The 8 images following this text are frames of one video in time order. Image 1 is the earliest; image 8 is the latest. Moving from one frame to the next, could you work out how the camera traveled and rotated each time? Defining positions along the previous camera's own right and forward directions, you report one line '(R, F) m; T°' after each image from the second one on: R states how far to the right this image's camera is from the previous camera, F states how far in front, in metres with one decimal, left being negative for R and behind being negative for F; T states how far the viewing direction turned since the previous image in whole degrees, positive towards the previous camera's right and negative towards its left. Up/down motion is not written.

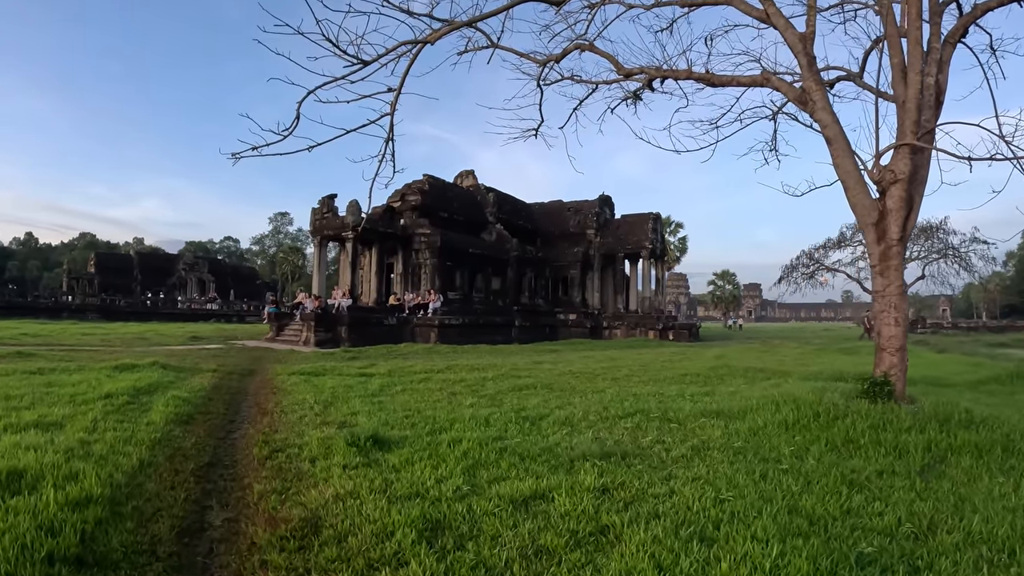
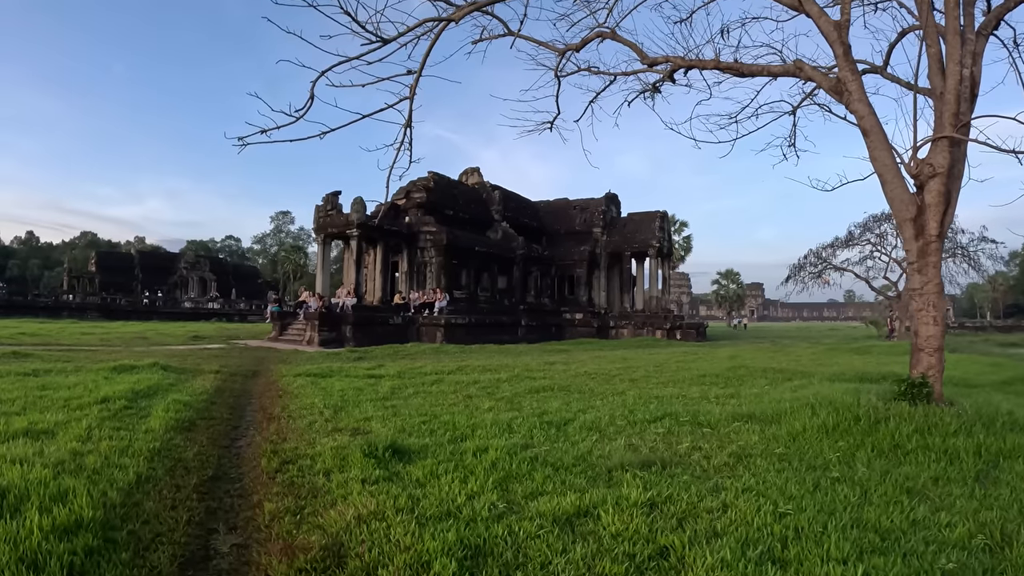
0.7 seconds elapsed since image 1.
(-0.2, +0.3) m; 0°
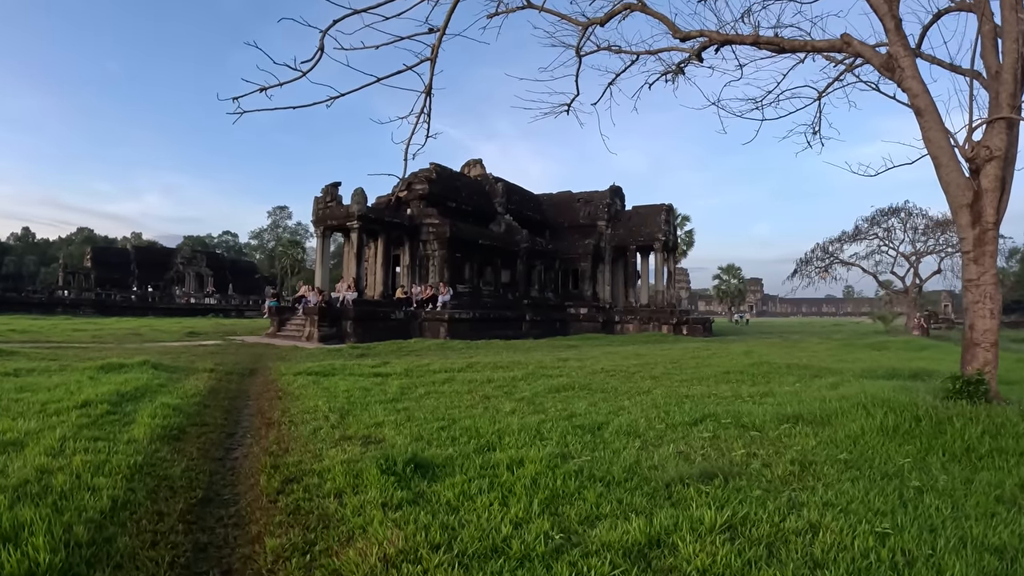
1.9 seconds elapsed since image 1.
(-0.2, +0.5) m; 0°
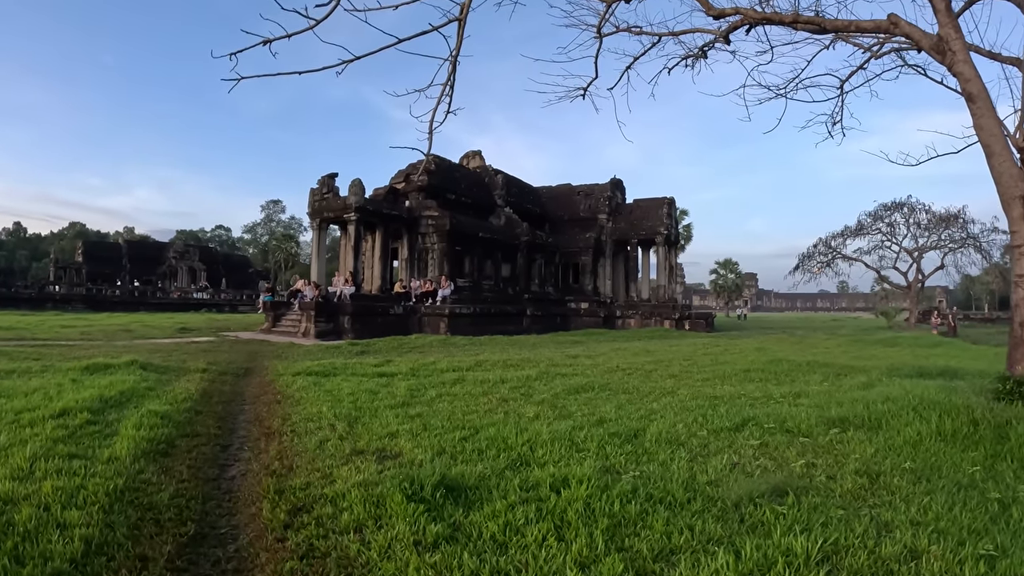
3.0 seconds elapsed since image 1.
(-0.2, +0.5) m; +1°
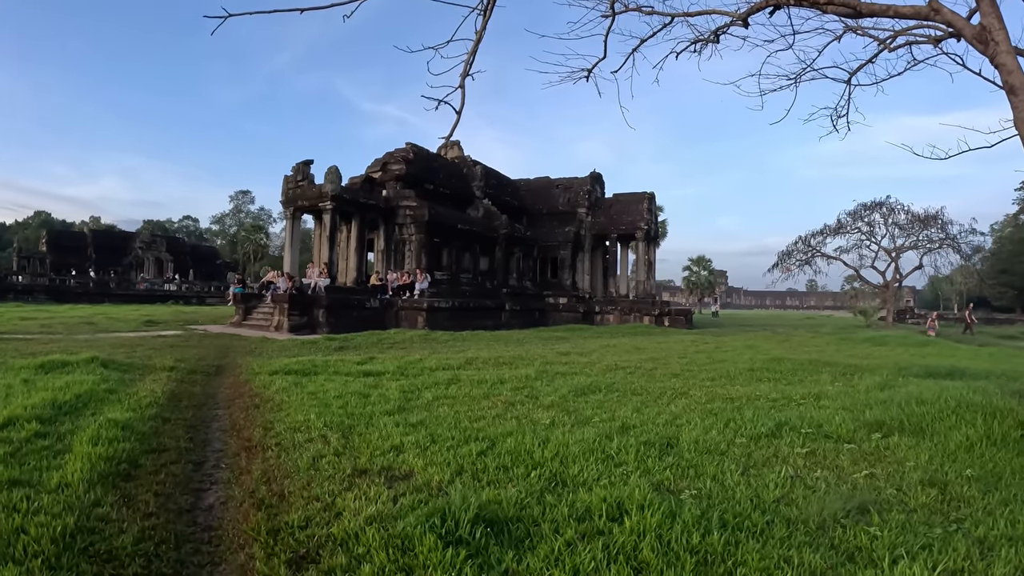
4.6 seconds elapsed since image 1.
(-0.3, +0.6) m; +3°
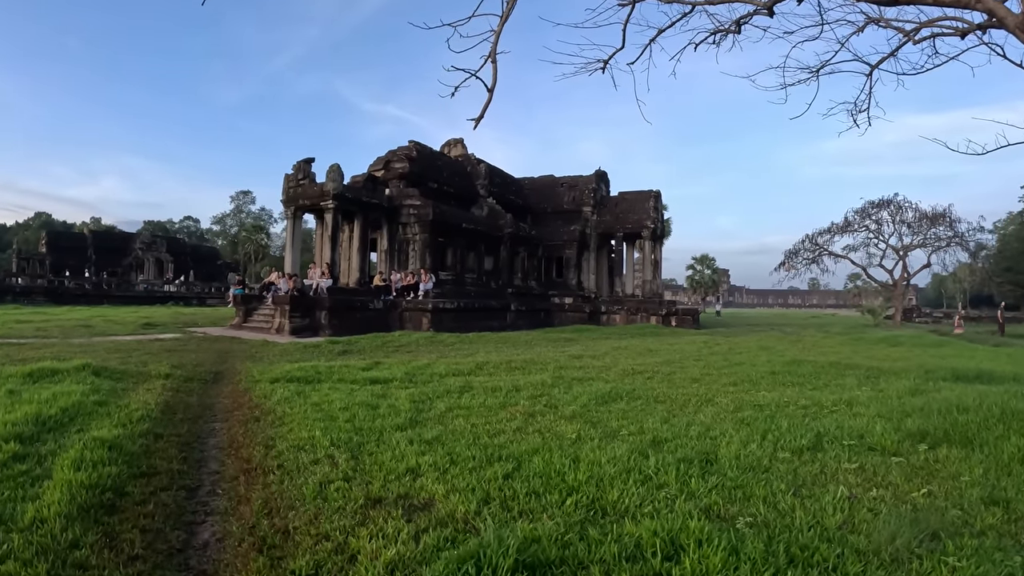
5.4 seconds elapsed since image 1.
(-0.1, +0.3) m; 0°
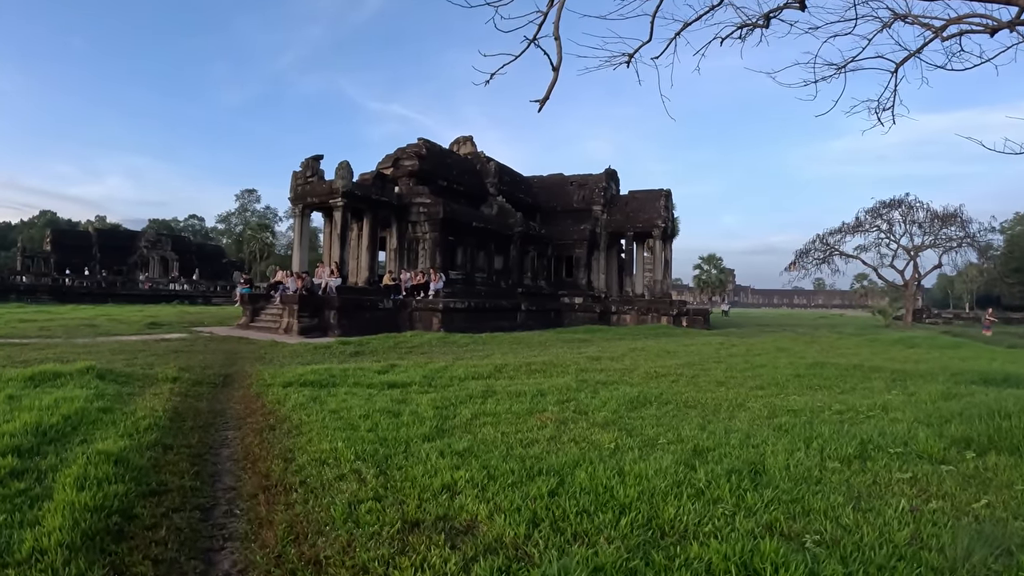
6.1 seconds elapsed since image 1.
(-0.2, +0.3) m; 0°
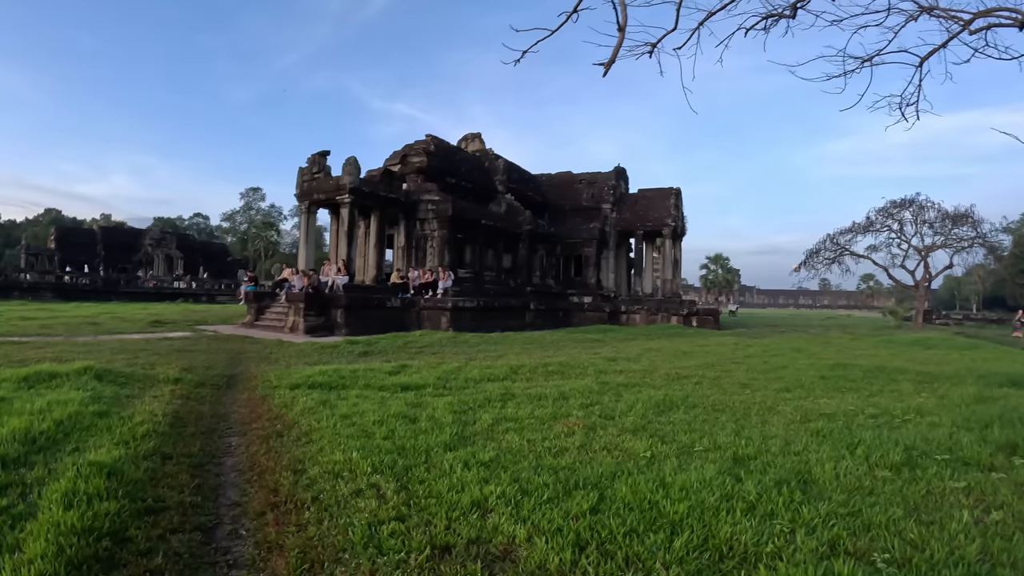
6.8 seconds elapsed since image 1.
(-0.1, +0.3) m; 0°
